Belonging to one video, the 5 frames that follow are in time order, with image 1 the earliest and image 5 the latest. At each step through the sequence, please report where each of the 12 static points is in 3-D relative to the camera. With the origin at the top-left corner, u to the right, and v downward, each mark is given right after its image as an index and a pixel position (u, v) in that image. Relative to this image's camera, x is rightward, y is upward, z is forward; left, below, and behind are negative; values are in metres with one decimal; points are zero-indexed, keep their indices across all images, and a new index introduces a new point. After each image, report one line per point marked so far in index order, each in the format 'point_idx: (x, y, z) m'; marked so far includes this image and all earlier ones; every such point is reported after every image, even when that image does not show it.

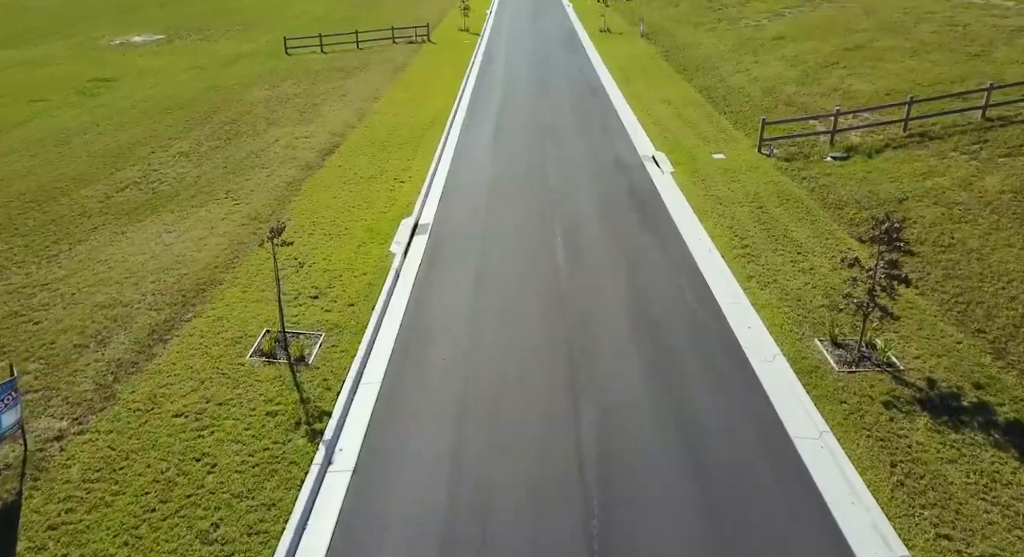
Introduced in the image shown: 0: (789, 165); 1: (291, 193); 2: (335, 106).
0: (+6.2, +2.6, +14.5) m
1: (-4.4, +1.7, +12.7) m
2: (-5.5, +5.3, +20.0) m
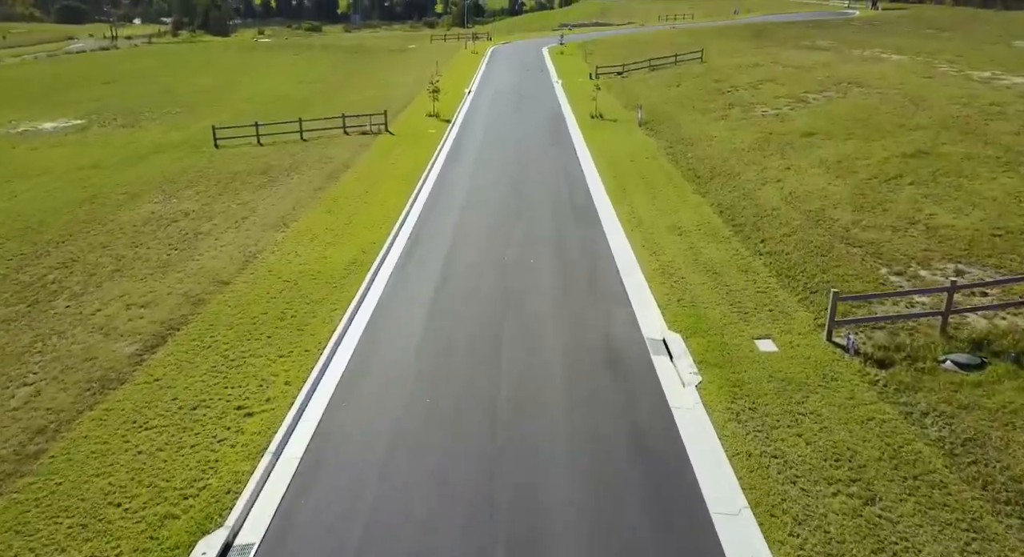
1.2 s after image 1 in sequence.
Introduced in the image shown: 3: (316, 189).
0: (+5.2, -1.3, +9.0) m
1: (-5.4, -2.0, +7.0) m
2: (-6.5, +1.0, +14.6) m
3: (-5.7, +2.6, +18.6) m
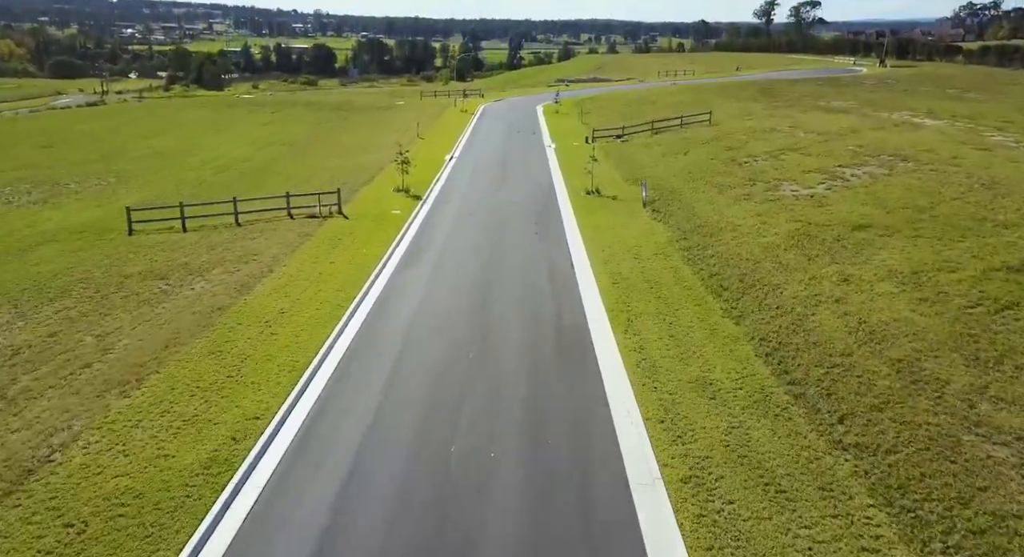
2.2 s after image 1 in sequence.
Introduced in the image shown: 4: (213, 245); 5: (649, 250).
0: (+4.5, -3.9, +4.0) m
1: (-6.1, -4.4, +2.0) m
2: (-7.3, -1.9, +9.8) m
3: (-6.4, -0.6, +13.9) m
4: (-8.8, +1.0, +18.9) m
5: (+4.0, +0.8, +18.4) m
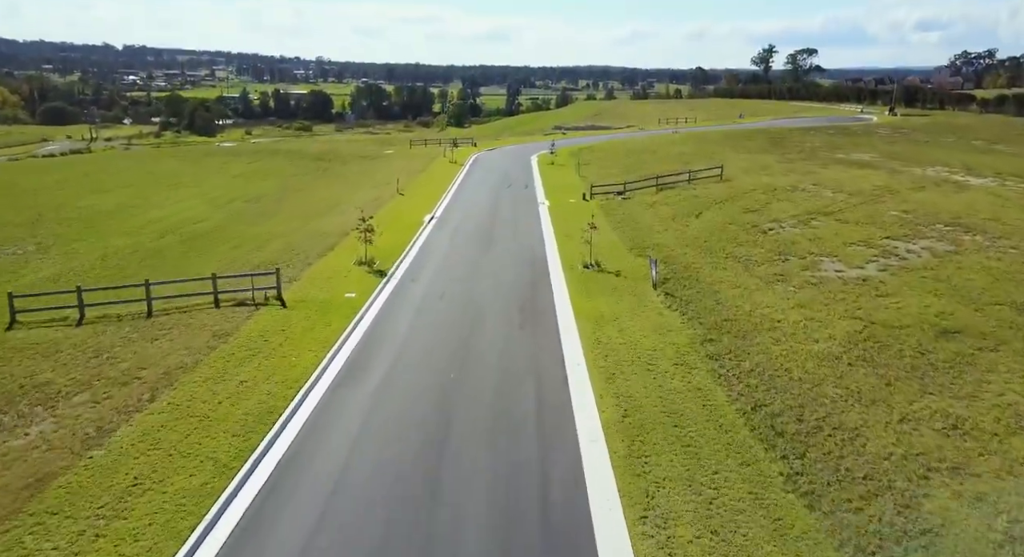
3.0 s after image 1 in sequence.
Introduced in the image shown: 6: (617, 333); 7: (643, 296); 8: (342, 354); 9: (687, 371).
0: (+4.0, -5.5, -0.6) m
1: (-6.6, -5.8, -2.6) m
2: (-7.8, -3.9, +5.3) m
3: (-6.9, -2.9, +9.4) m
4: (-9.4, -1.5, +14.6) m
5: (+3.4, -1.8, +14.1) m
6: (+2.6, -1.2, +15.9) m
7: (+3.8, -0.5, +18.6) m
8: (-3.8, -1.4, +15.6) m
9: (+3.6, -1.8, +13.4) m
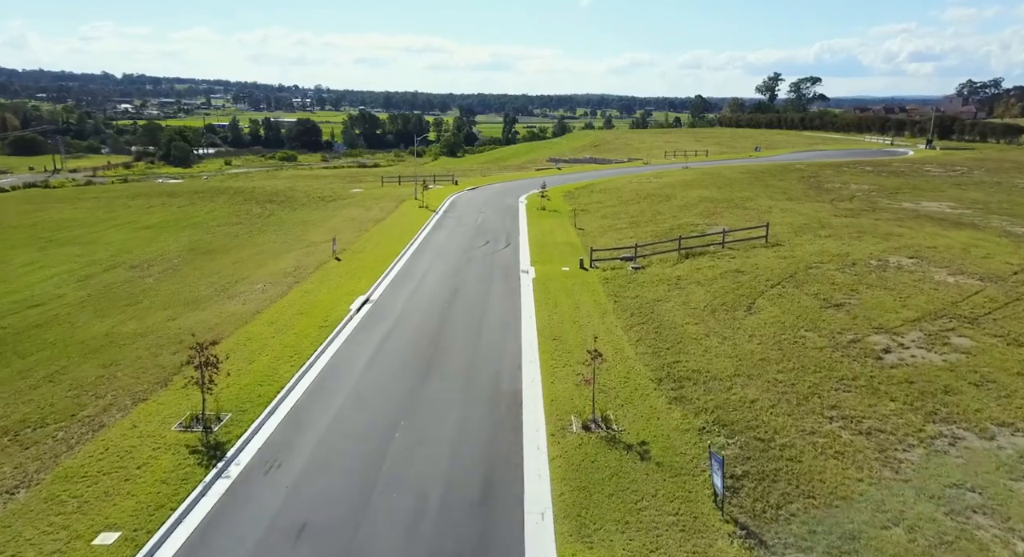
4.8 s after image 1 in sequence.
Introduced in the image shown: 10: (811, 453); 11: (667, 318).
0: (+2.9, -8.0, -10.2) m
1: (-7.7, -8.2, -12.4) m
2: (-8.9, -6.6, -4.4) m
3: (-8.0, -5.7, -0.2) m
4: (-10.5, -4.6, +5.0) m
5: (+2.3, -4.8, +4.6) m
6: (+1.5, -4.4, +6.4) m
7: (+2.7, -3.8, +9.1) m
8: (-4.9, -4.5, +6.1) m
9: (+2.5, -4.9, +3.8) m
10: (+4.9, -3.0, +10.5) m
11: (+4.2, -1.3, +18.0) m
